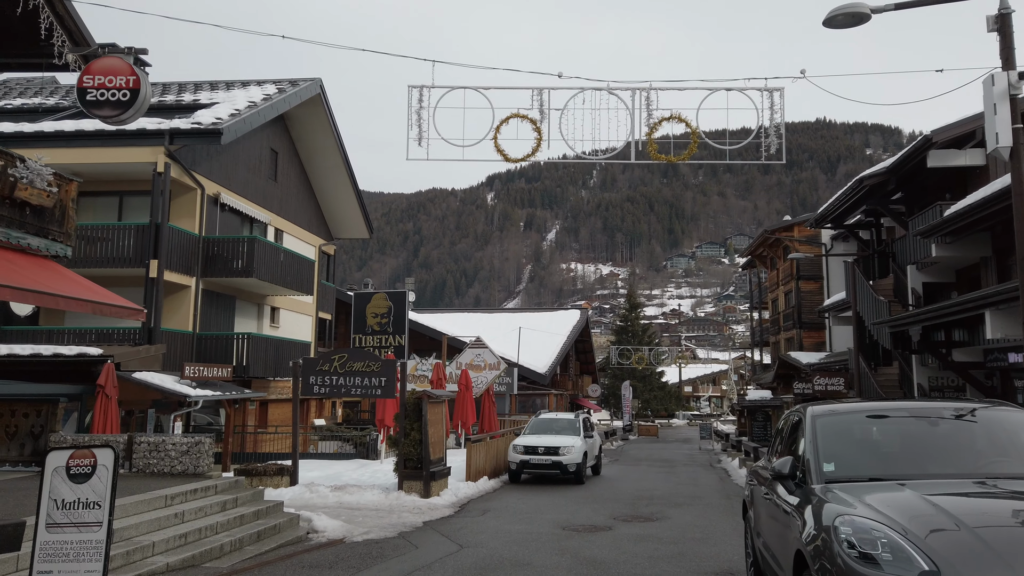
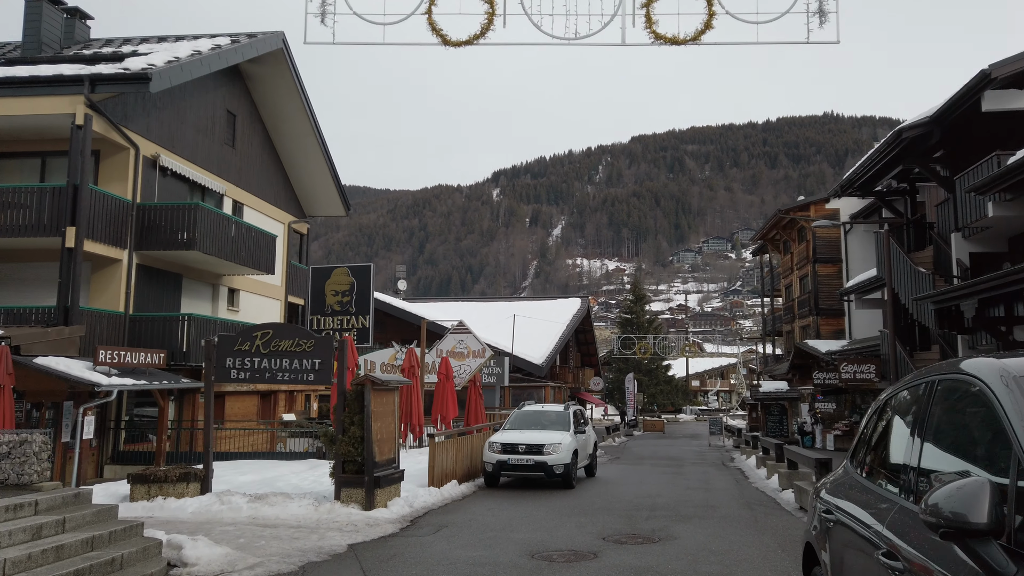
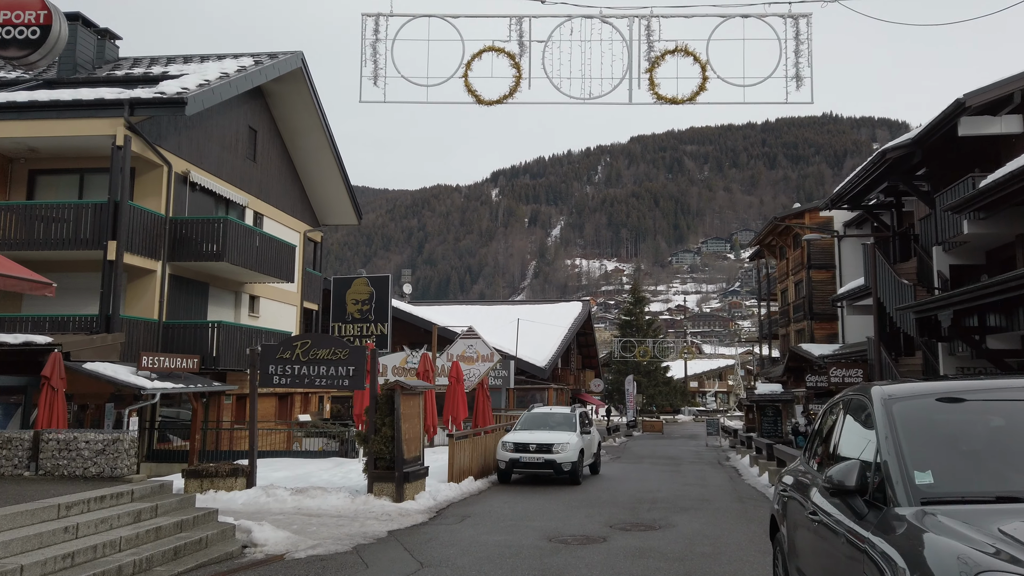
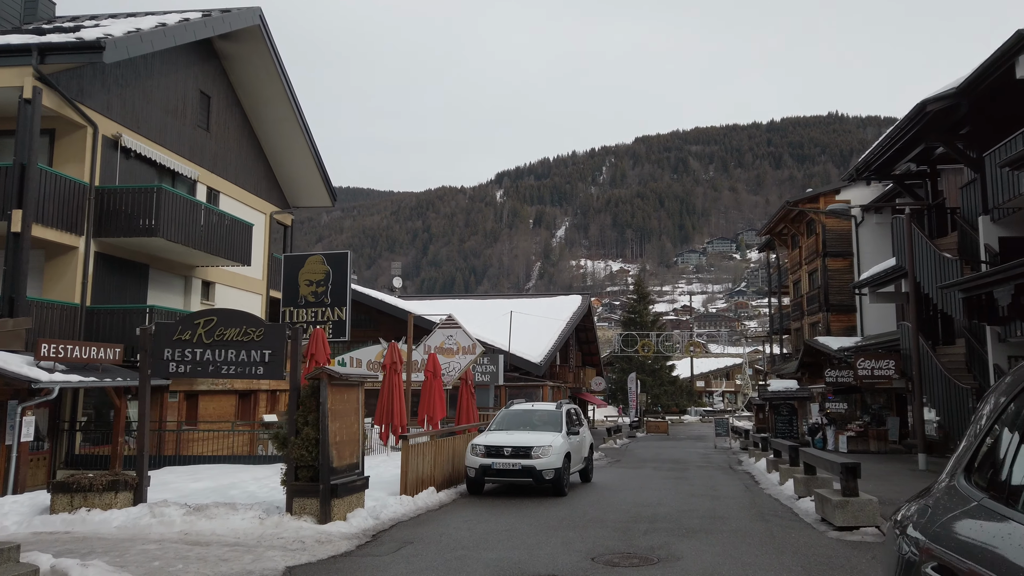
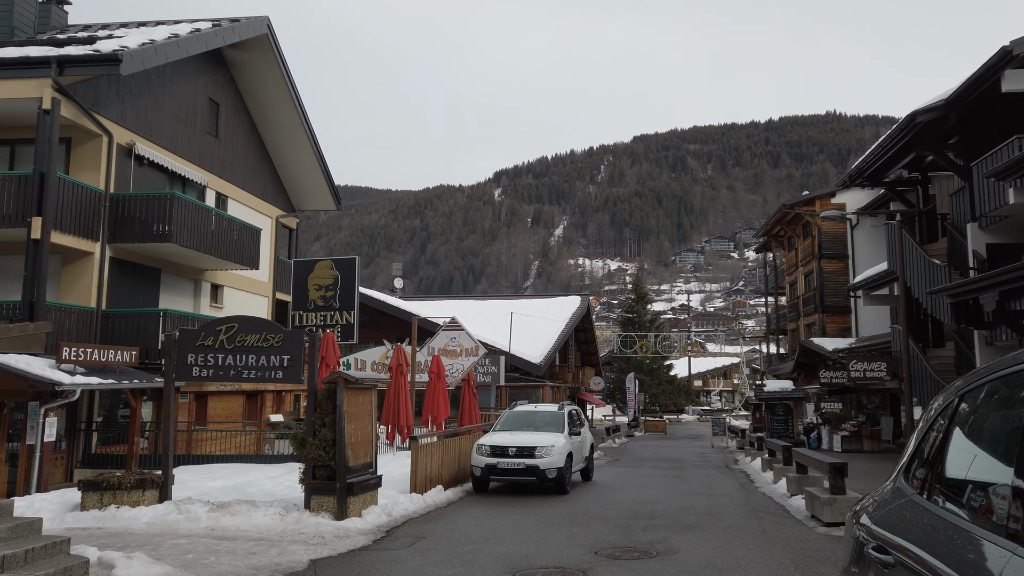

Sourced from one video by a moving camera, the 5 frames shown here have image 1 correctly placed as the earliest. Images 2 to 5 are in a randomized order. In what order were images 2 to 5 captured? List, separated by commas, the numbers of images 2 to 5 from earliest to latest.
3, 2, 5, 4
